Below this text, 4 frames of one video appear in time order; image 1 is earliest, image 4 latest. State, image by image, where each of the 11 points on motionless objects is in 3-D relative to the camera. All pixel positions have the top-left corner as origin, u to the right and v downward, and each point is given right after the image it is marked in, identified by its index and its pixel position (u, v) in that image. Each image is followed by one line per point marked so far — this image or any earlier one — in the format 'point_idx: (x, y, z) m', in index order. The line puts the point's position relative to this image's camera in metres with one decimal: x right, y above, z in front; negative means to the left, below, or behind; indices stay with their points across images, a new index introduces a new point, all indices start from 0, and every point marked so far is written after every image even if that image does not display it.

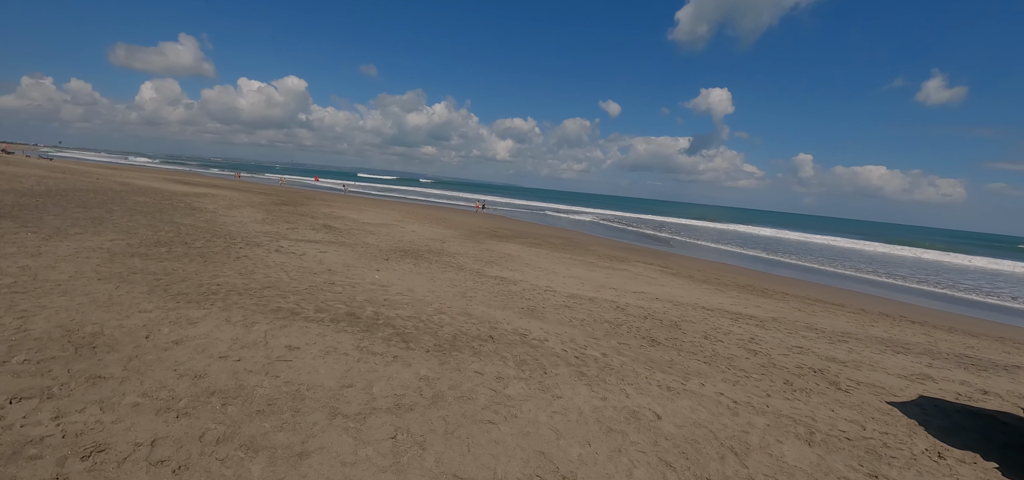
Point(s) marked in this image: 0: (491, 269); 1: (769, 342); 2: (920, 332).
0: (-0.7, -1.0, +14.6) m
1: (+5.9, -2.3, +9.7) m
2: (+15.0, -3.4, +15.7) m
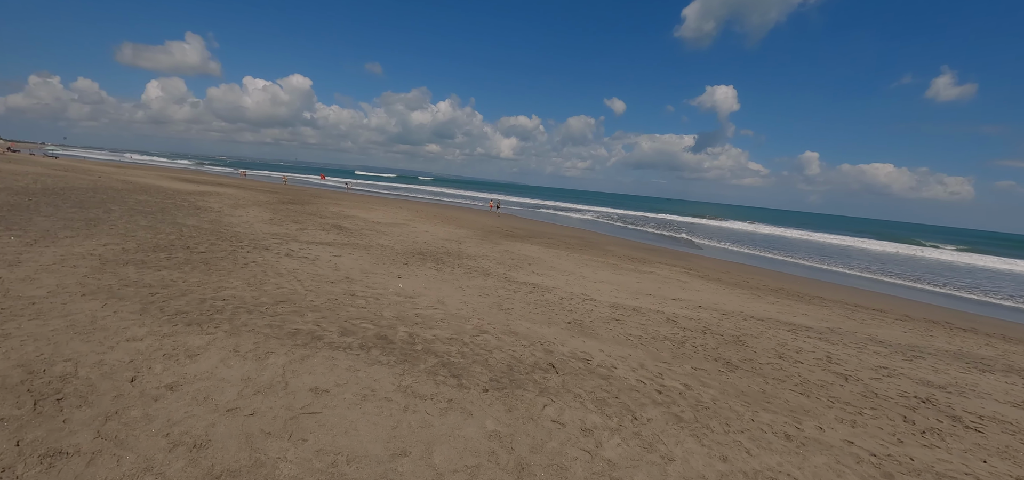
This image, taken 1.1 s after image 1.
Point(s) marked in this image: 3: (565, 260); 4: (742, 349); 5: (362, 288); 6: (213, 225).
0: (+0.2, -1.1, +13.5) m
1: (+6.7, -2.4, +8.6) m
2: (+15.9, -3.5, +14.4) m
3: (+2.5, -1.0, +19.6) m
4: (+4.5, -2.1, +8.3) m
5: (-3.0, -0.9, +8.5) m
6: (-9.5, +0.5, +13.6) m
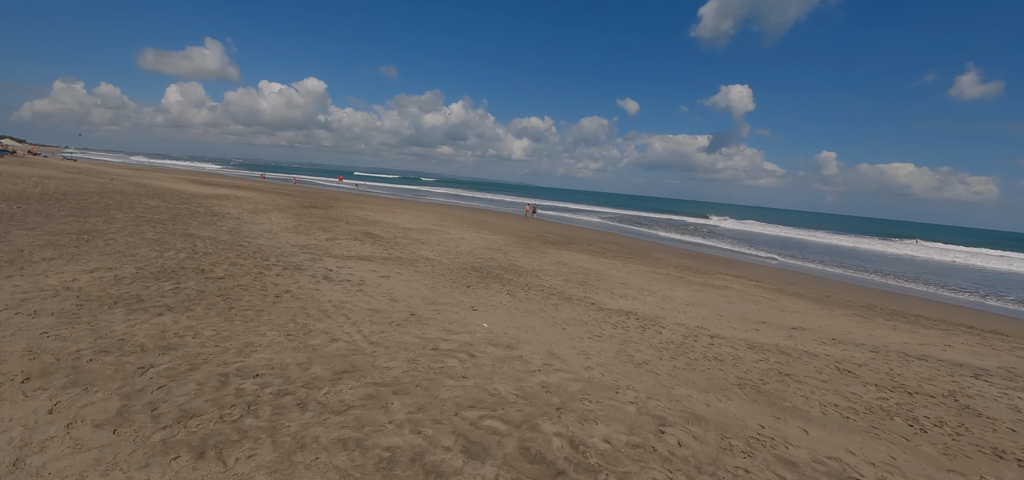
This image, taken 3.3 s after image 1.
0: (+2.3, -1.5, +11.0) m
1: (+8.7, -2.8, +5.9) m
2: (+18.1, -3.9, +11.5) m
3: (+4.7, -1.4, +17.0) m
4: (+6.4, -2.5, +5.7) m
5: (-1.0, -1.3, +6.1) m
6: (-7.4, +0.1, +11.3) m
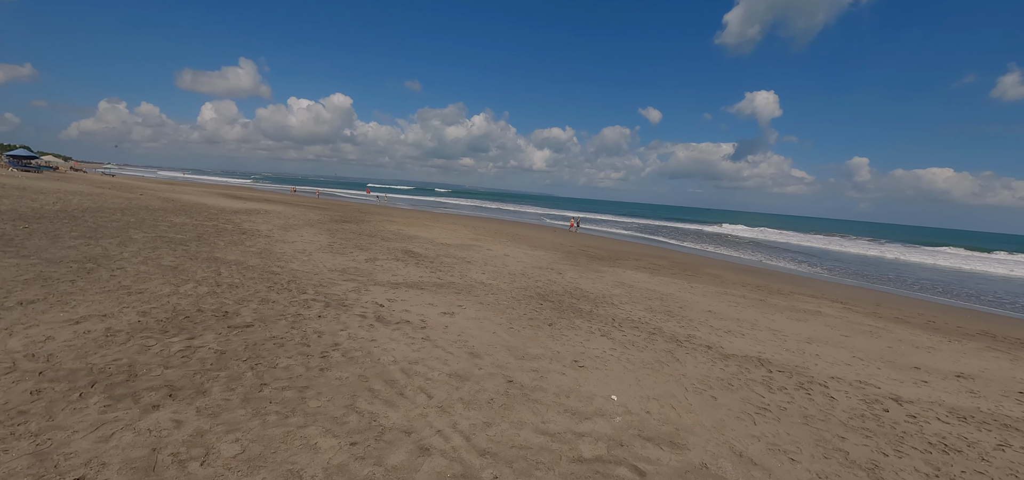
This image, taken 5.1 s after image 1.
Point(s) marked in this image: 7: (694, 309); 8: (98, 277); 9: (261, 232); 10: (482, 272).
0: (+4.1, -2.0, +8.8) m
1: (+10.2, -3.1, +3.4) m
2: (+19.8, -4.3, +8.5) m
3: (+6.8, -2.0, +14.7) m
4: (+8.0, -2.8, +3.3) m
5: (+0.5, -1.7, +4.1) m
6: (-5.6, -0.5, +9.7) m
7: (+5.2, -1.9, +12.0) m
8: (-6.2, -0.6, +6.4) m
9: (-8.4, +0.3, +14.3) m
10: (-0.9, -1.0, +13.7) m
